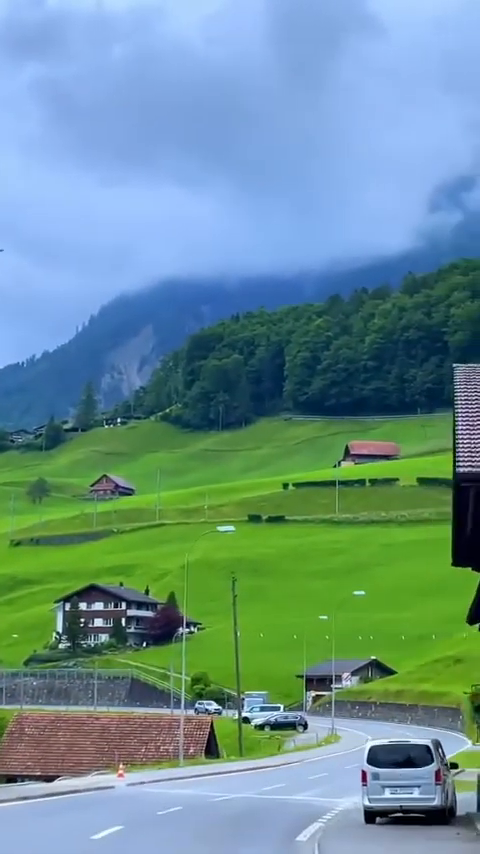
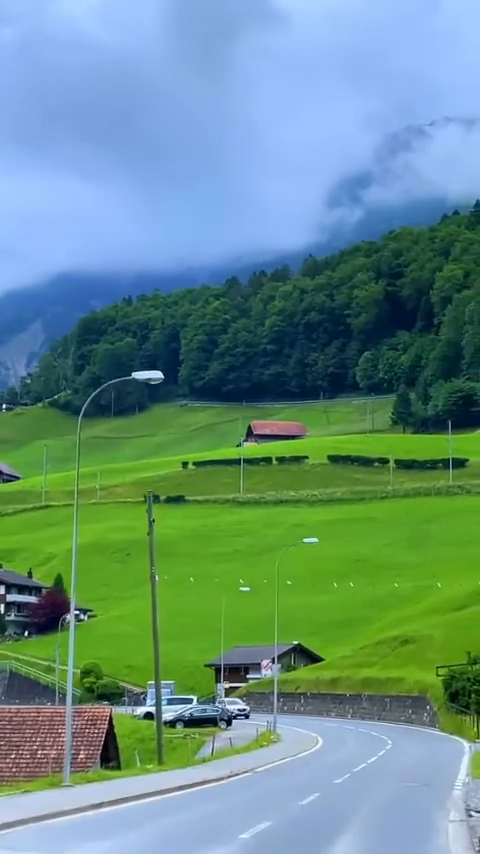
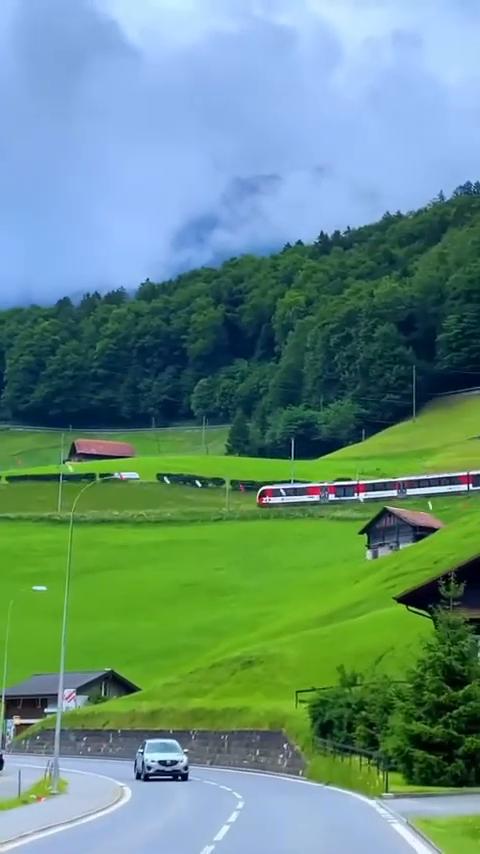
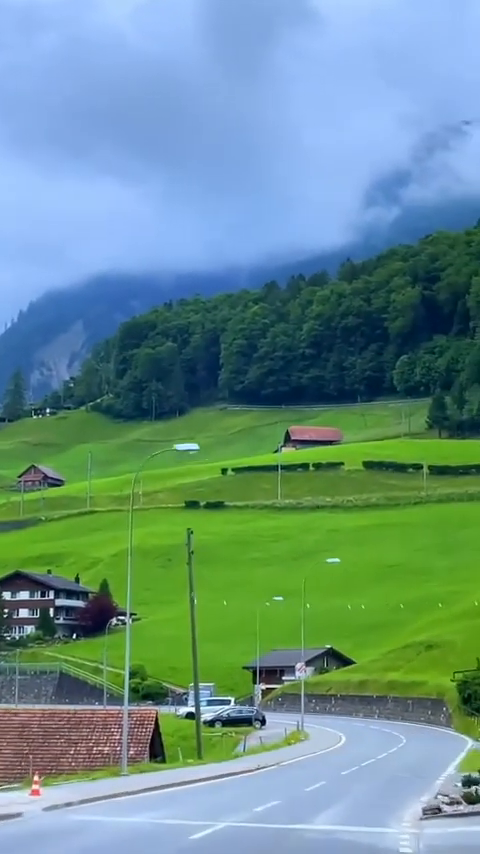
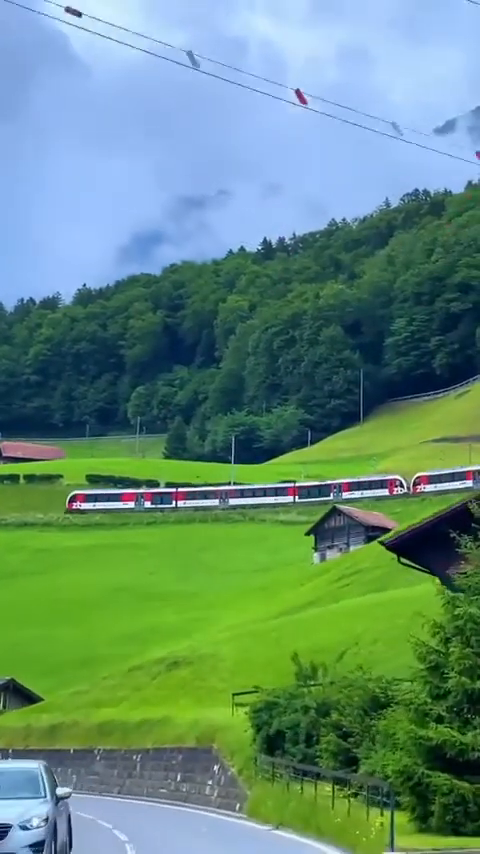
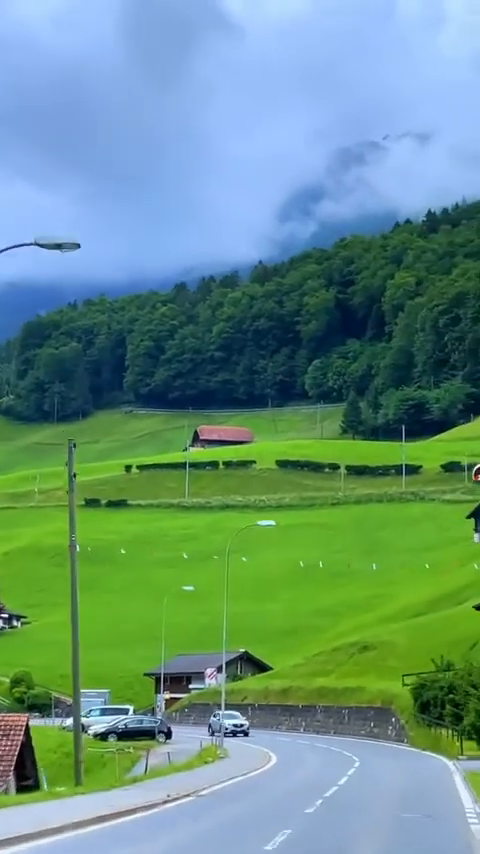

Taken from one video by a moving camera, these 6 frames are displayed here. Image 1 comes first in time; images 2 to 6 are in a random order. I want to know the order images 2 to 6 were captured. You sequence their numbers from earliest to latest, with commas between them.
4, 2, 6, 3, 5
